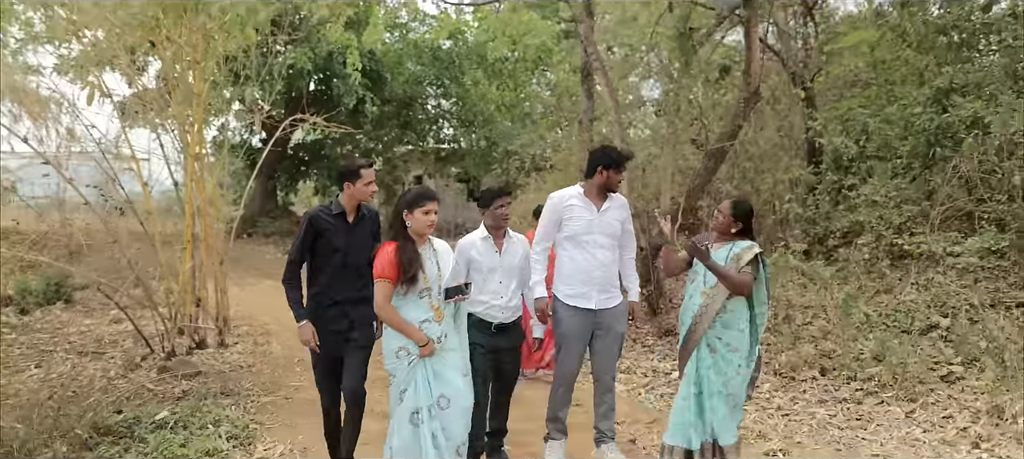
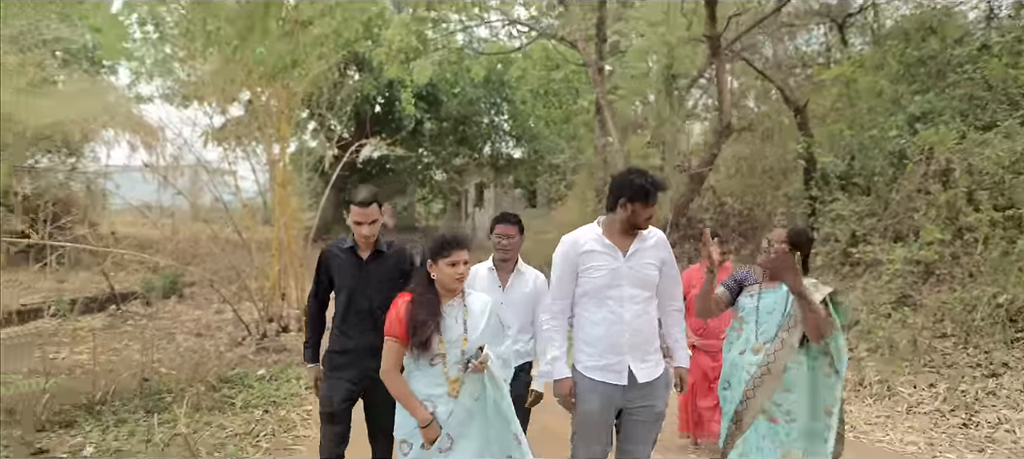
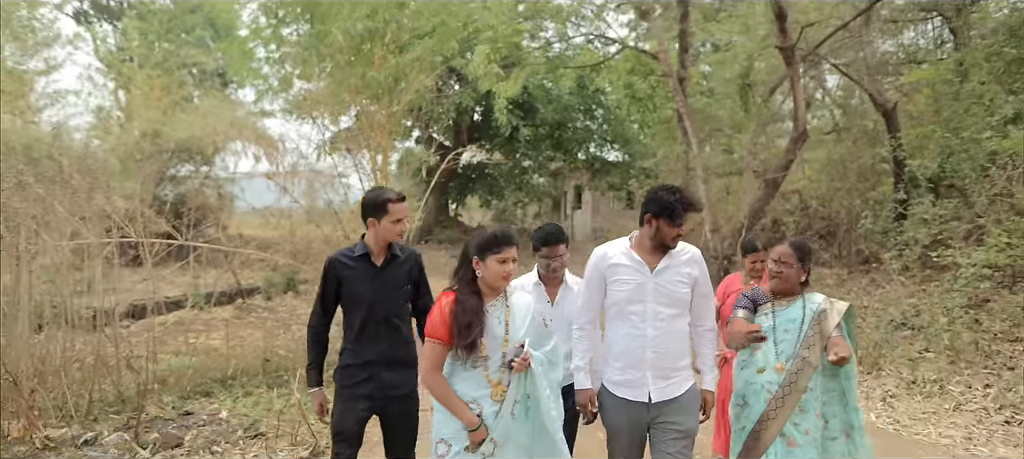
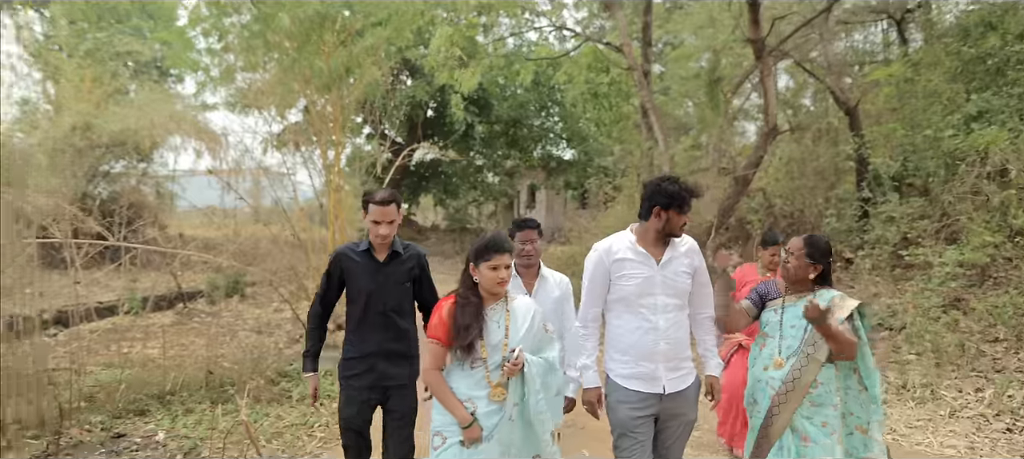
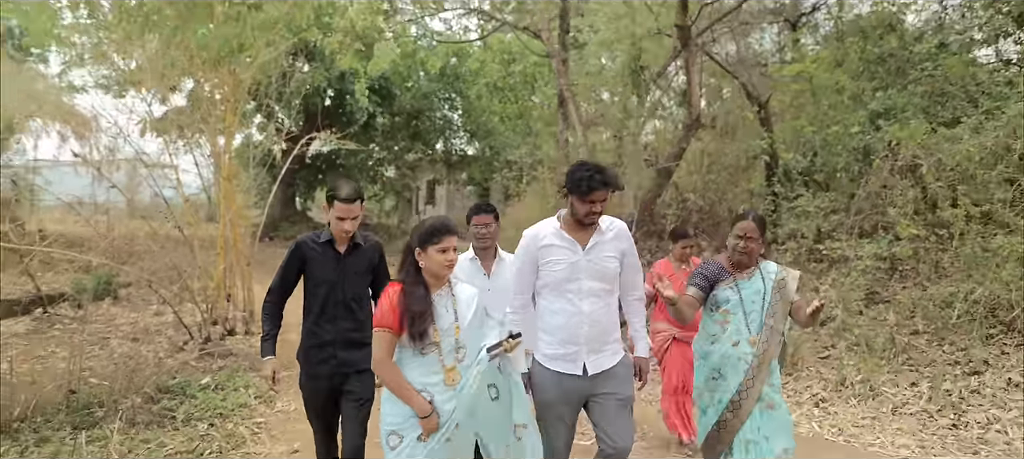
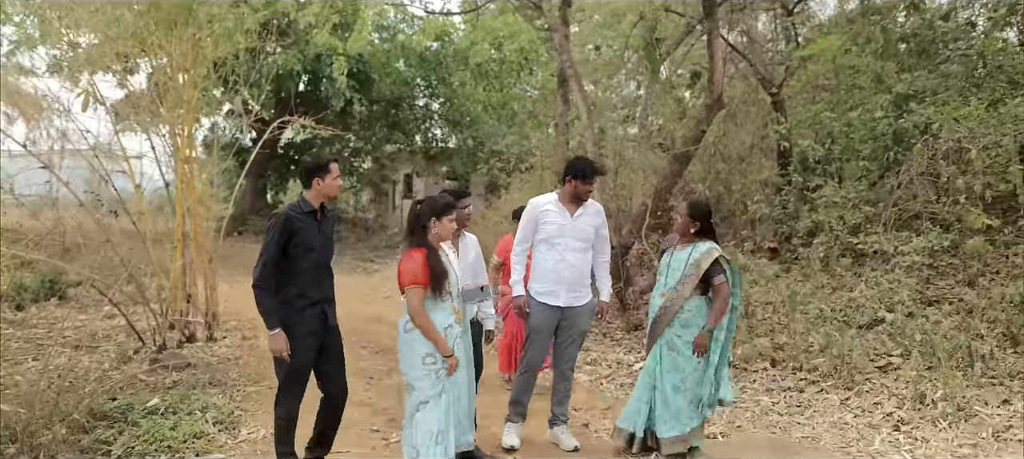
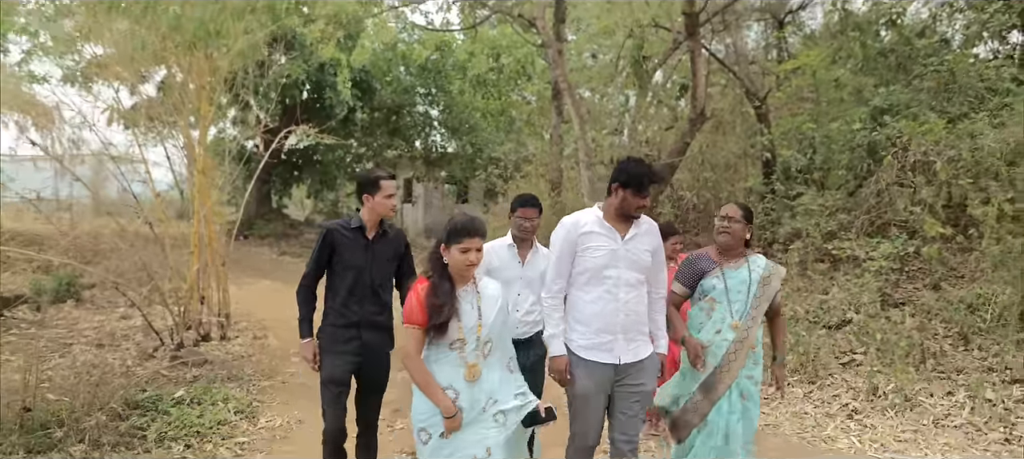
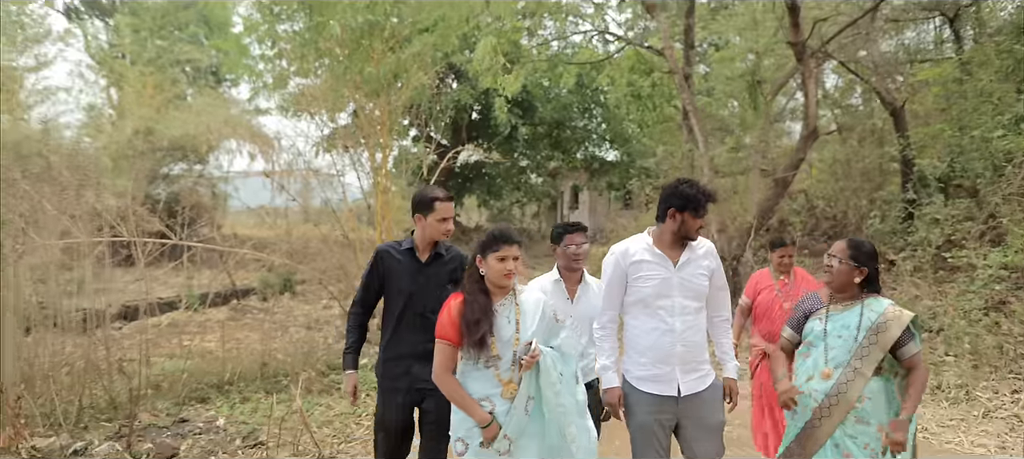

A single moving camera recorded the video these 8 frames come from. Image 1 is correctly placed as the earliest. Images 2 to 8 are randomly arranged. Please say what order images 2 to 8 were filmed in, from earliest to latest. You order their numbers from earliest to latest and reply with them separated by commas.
6, 7, 5, 2, 4, 8, 3
